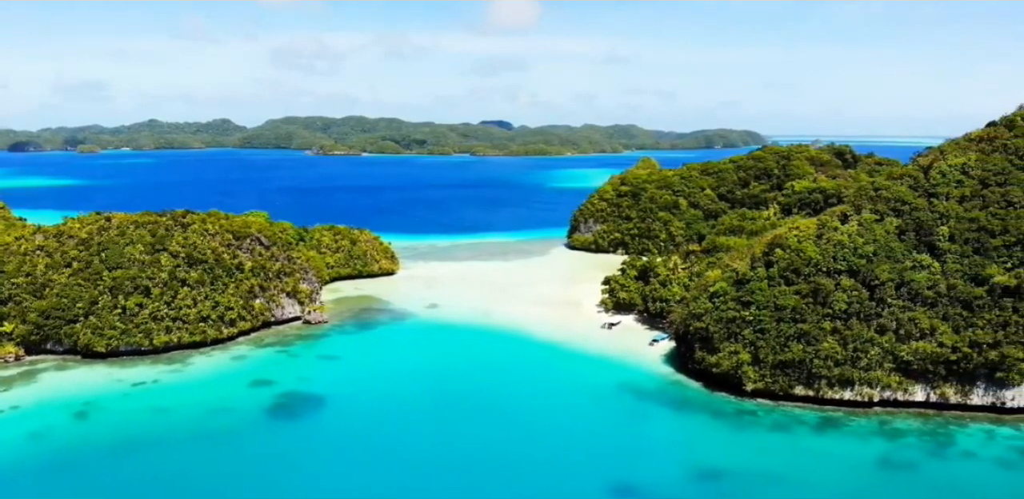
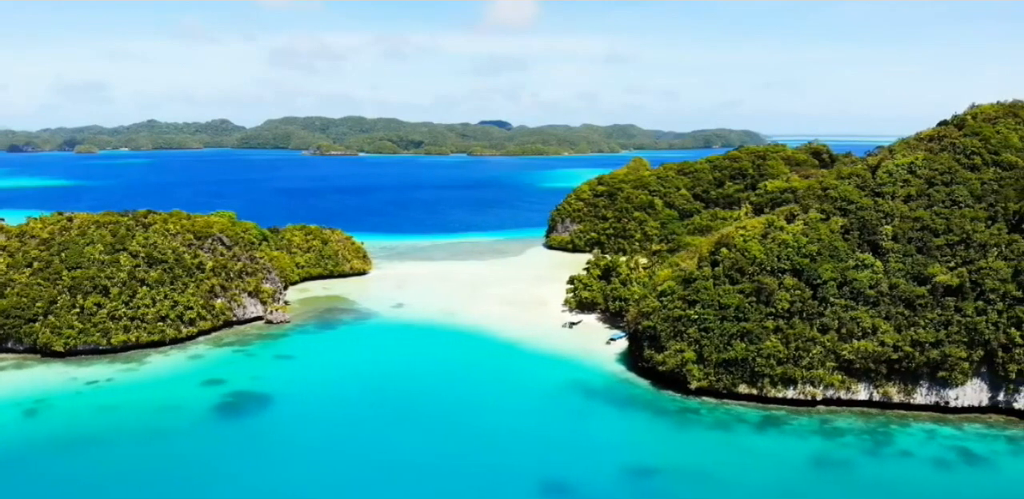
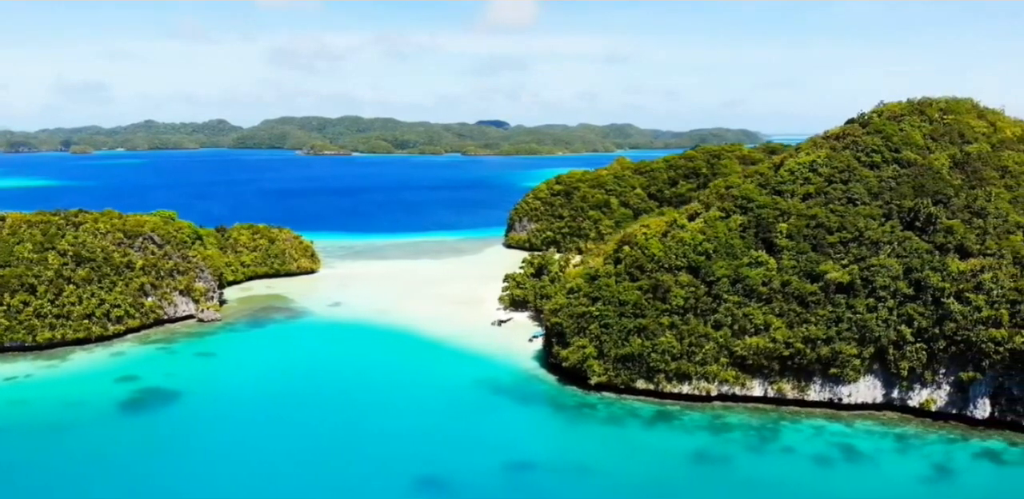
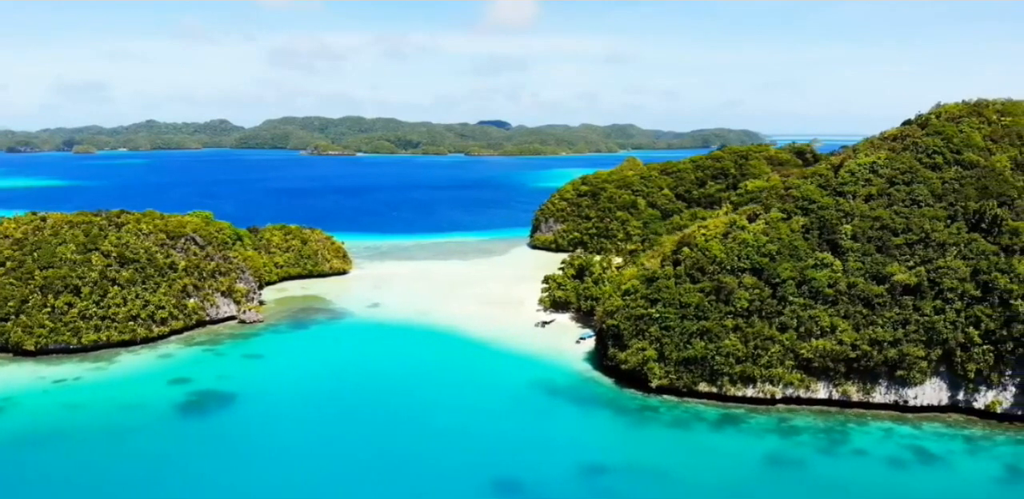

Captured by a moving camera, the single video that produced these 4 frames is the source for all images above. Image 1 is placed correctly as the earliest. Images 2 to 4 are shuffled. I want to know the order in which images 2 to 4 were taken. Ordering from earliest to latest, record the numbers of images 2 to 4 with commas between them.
2, 4, 3
